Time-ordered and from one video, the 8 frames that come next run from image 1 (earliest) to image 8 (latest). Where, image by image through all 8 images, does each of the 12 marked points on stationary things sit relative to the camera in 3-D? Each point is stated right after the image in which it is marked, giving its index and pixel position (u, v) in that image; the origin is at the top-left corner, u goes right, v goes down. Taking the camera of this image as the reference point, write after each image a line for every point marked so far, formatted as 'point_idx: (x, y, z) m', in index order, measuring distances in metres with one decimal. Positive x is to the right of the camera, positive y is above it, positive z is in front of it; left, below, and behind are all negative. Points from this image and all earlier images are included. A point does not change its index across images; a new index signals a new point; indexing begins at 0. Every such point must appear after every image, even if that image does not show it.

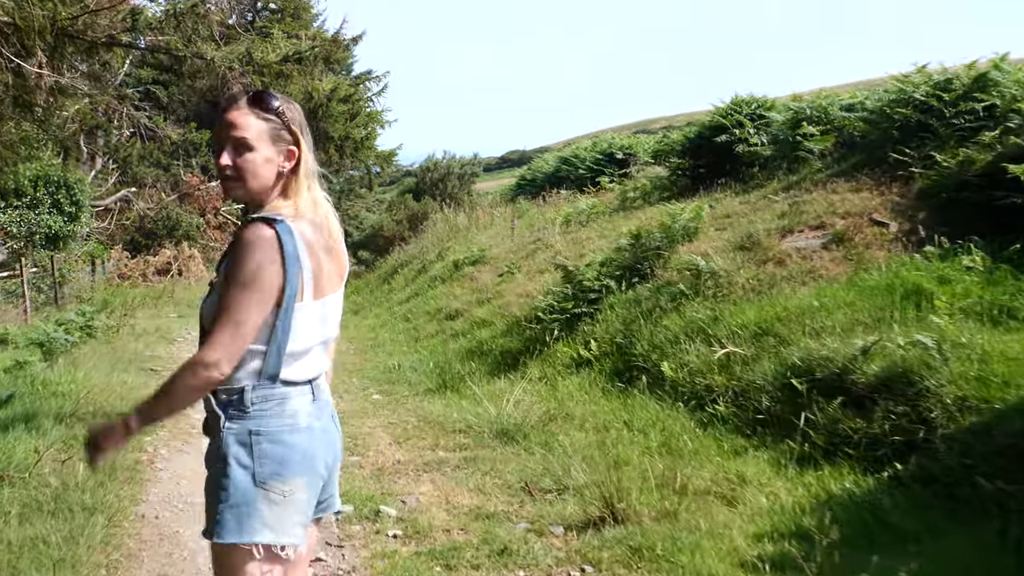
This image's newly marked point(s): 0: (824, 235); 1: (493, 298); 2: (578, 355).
0: (+1.8, +0.3, +7.3) m
1: (-0.1, -0.1, +9.7) m
2: (+0.4, -0.4, +7.3) m
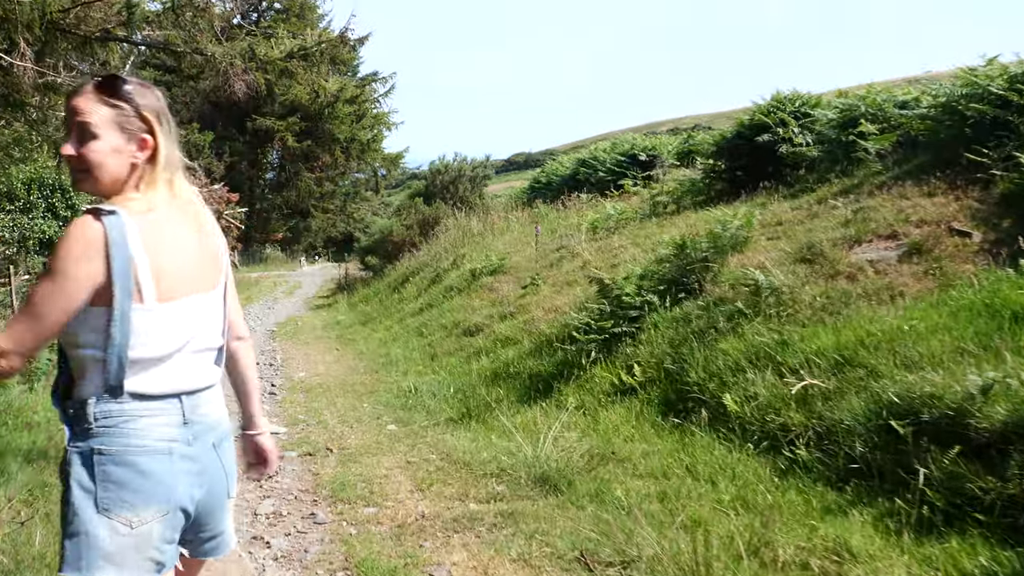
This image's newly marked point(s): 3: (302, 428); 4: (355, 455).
0: (+2.0, +0.2, +6.5) m
1: (0.0, -0.2, +8.9) m
2: (+0.5, -0.5, +6.5) m
3: (-1.1, -0.8, +6.8) m
4: (-0.7, -0.8, +6.0) m
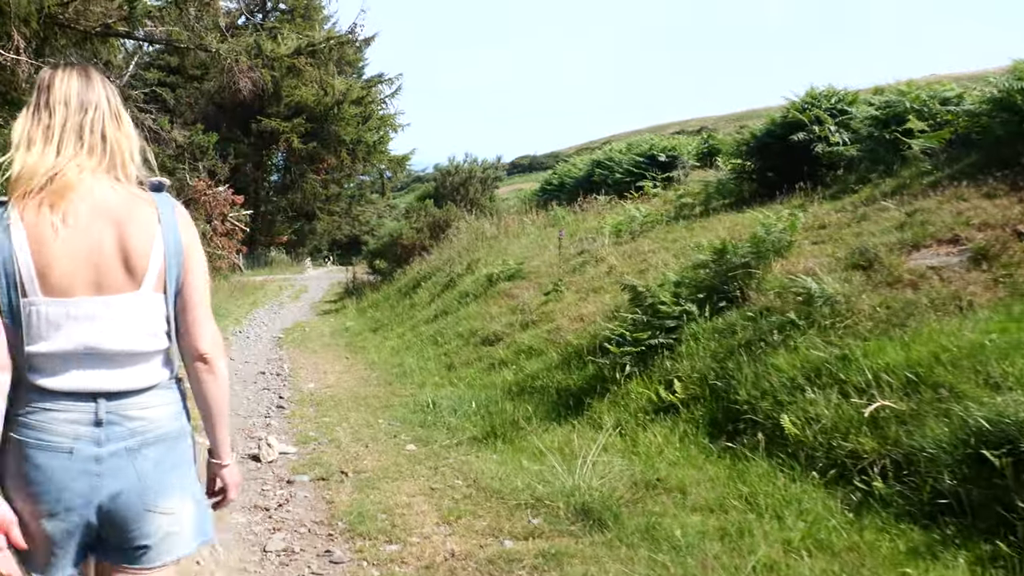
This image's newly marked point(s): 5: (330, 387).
0: (+2.1, +0.2, +6.0) m
1: (+0.2, -0.2, +8.4) m
2: (+0.7, -0.5, +6.0) m
3: (-1.0, -0.8, +6.3) m
4: (-0.6, -0.8, +5.4) m
5: (-1.3, -0.7, +8.9) m
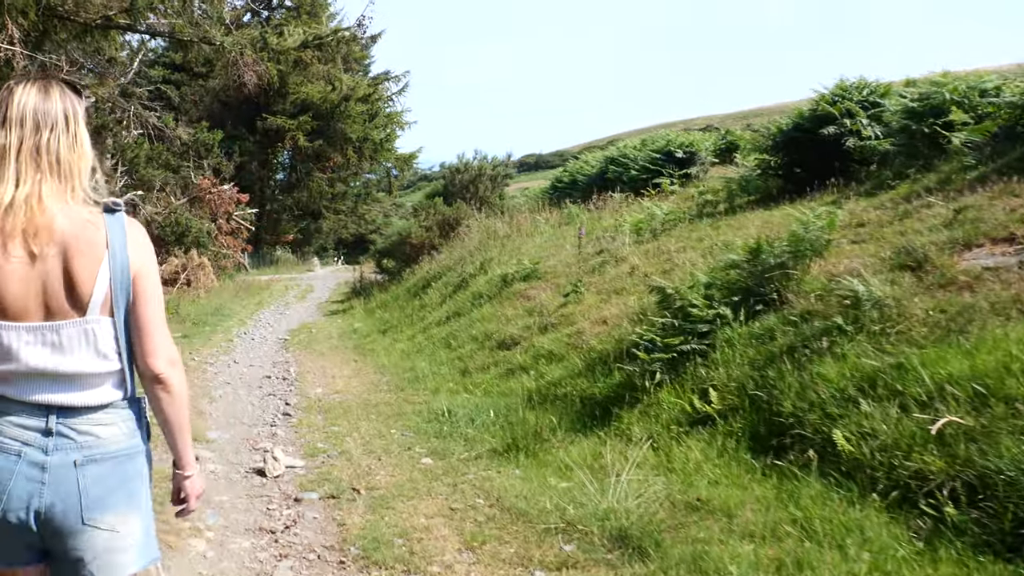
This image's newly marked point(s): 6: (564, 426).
0: (+2.2, +0.2, +5.5) m
1: (+0.3, -0.2, +7.9) m
2: (+0.8, -0.5, +5.5) m
3: (-0.9, -0.8, +5.9) m
4: (-0.5, -0.8, +5.0) m
5: (-1.2, -0.7, +8.5) m
6: (+0.2, -0.7, +5.9) m
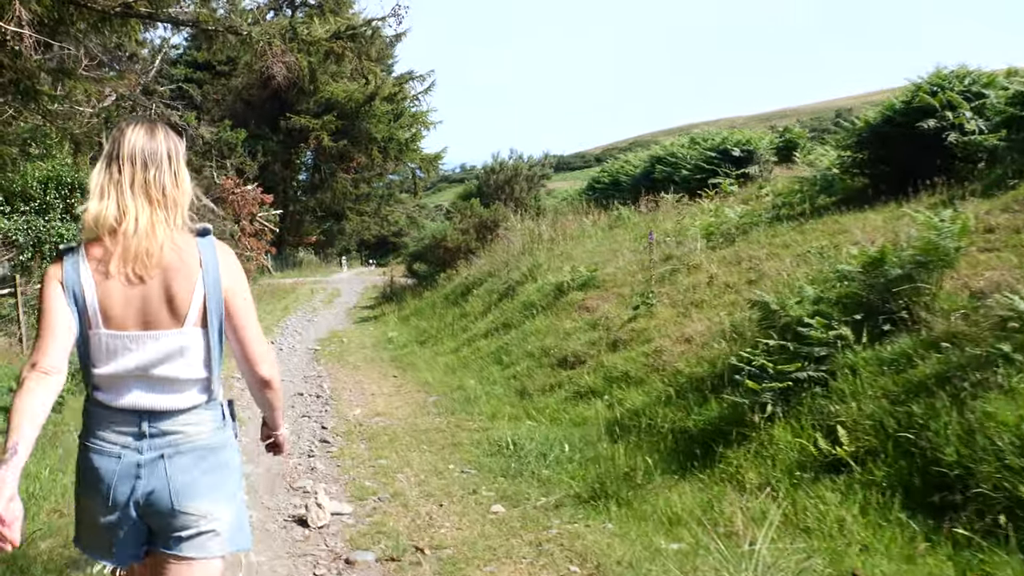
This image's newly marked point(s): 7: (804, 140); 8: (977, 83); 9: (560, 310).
0: (+2.6, +0.1, +4.6) m
1: (+0.7, -0.3, +7.0) m
2: (+1.1, -0.6, +4.6) m
3: (-0.5, -0.9, +5.0) m
4: (-0.2, -0.9, +4.2) m
5: (-0.8, -0.8, +7.6) m
6: (+0.6, -0.7, +5.0) m
7: (+3.1, +1.6, +13.6) m
8: (+3.0, +1.3, +8.2) m
9: (+0.3, -0.2, +8.9) m
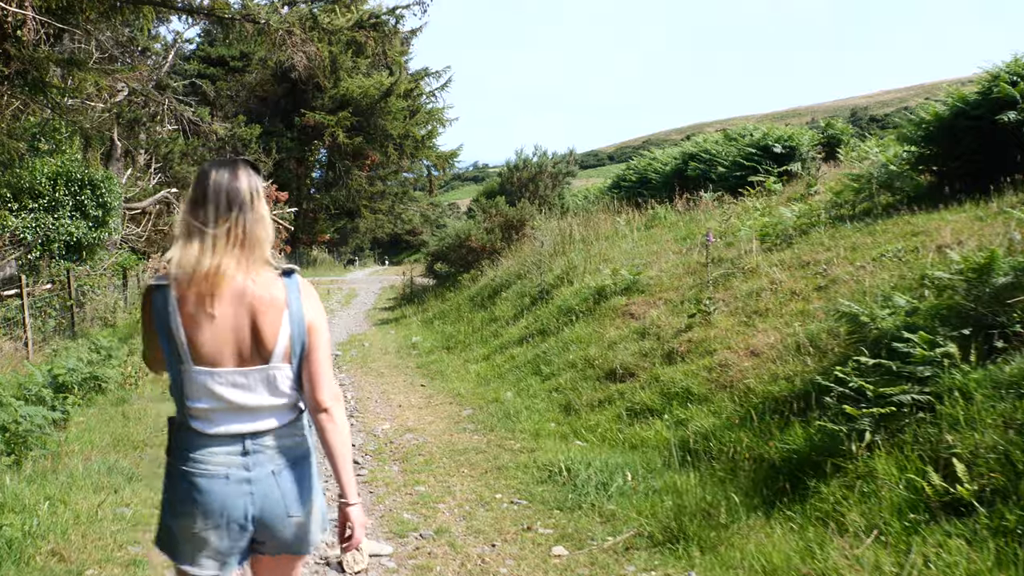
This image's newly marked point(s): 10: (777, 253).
0: (+2.8, +0.1, +4.0) m
1: (+0.9, -0.3, +6.4) m
2: (+1.3, -0.6, +4.0) m
3: (-0.3, -0.9, +4.4) m
4: (0.0, -0.9, +3.5) m
5: (-0.5, -0.8, +7.0) m
6: (+0.8, -0.8, +4.4) m
7: (+3.4, +1.6, +12.9) m
8: (+3.3, +1.3, +7.6) m
9: (+0.6, -0.2, +8.3) m
10: (+1.6, +0.2, +7.6) m
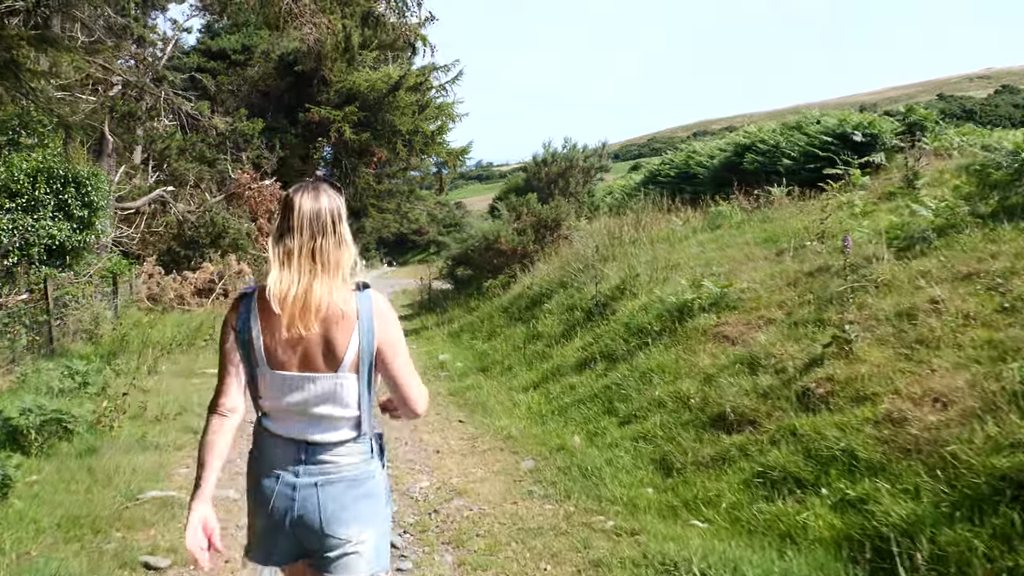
0: (+3.1, 0.0, +2.4) m
1: (+1.2, -0.4, +4.8) m
2: (+1.7, -0.7, +2.4) m
3: (0.0, -1.0, +2.8) m
4: (+0.4, -1.0, +1.9) m
5: (-0.2, -0.9, +5.4) m
6: (+1.1, -0.8, +2.8) m
7: (+3.8, +1.5, +11.3) m
8: (+3.6, +1.2, +6.0) m
9: (+0.9, -0.3, +6.7) m
10: (+1.9, +0.1, +6.0) m
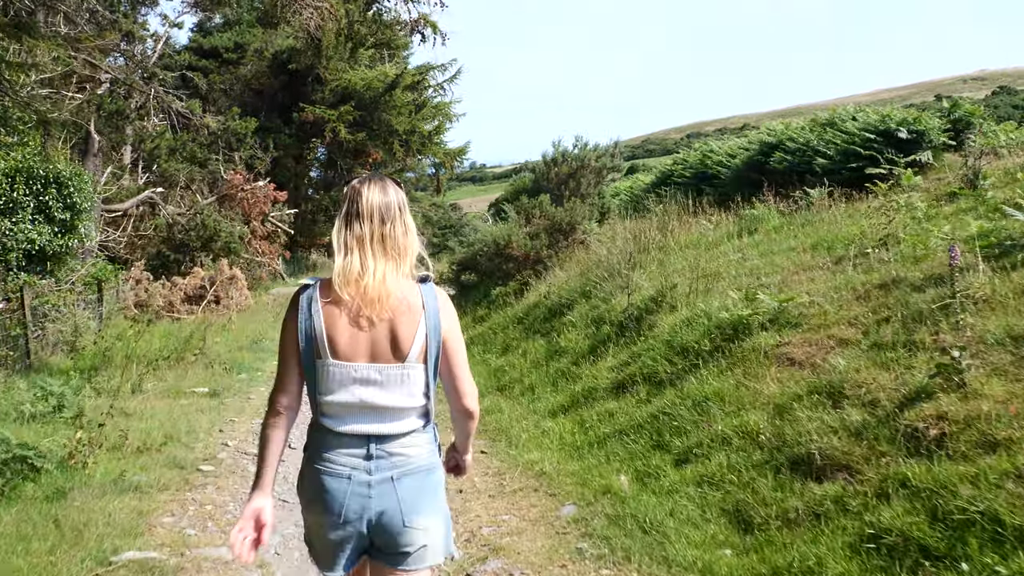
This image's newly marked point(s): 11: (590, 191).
0: (+3.3, -0.1, +1.5) m
1: (+1.4, -0.5, +4.0) m
2: (+1.8, -0.8, +1.6) m
3: (+0.2, -1.1, +1.9) m
4: (+0.5, -1.1, +1.1) m
5: (0.0, -1.0, +4.5) m
6: (+1.3, -0.9, +2.0) m
7: (+3.9, +1.4, +10.5) m
8: (+3.7, +1.1, +5.2) m
9: (+1.1, -0.3, +5.8) m
10: (+2.1, +0.1, +5.2) m
11: (+1.0, +1.3, +16.6) m
